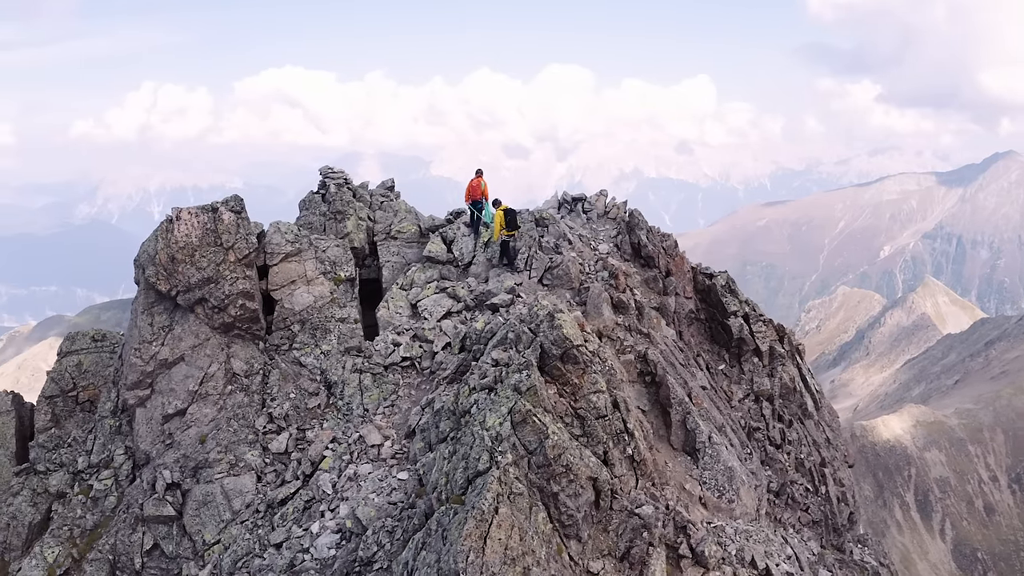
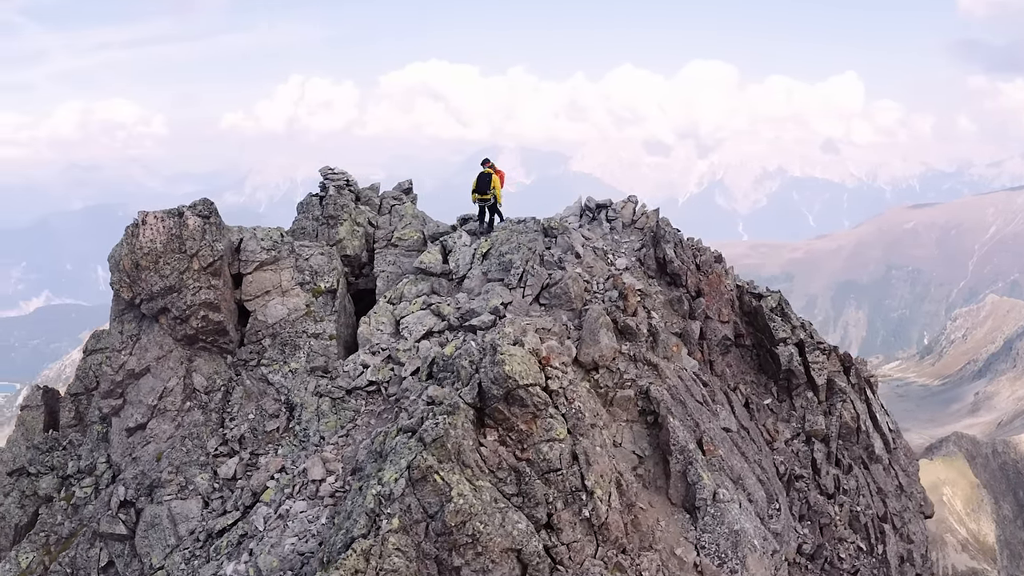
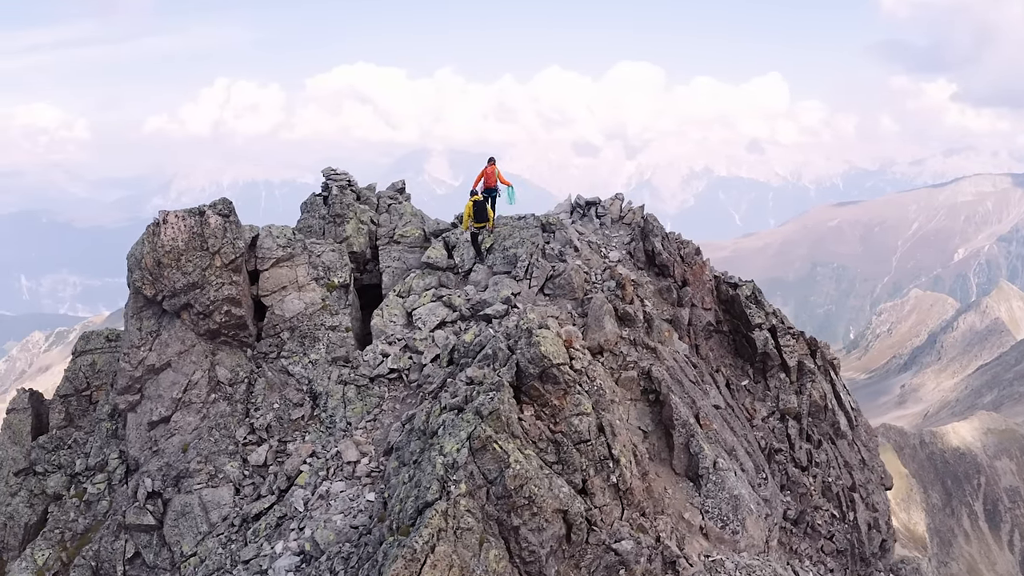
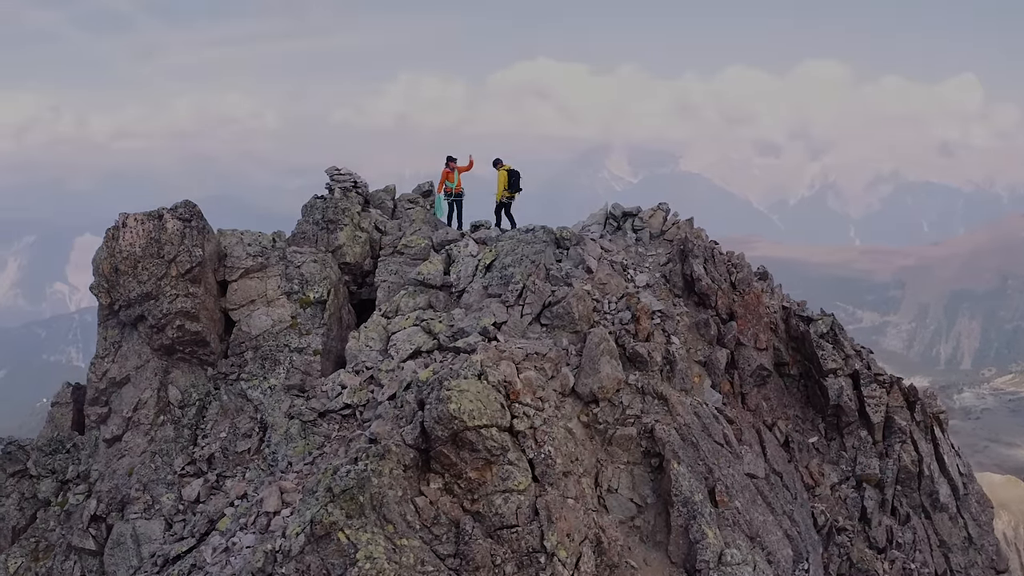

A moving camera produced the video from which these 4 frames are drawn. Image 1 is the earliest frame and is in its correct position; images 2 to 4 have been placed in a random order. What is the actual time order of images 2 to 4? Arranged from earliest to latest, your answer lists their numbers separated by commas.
3, 2, 4
